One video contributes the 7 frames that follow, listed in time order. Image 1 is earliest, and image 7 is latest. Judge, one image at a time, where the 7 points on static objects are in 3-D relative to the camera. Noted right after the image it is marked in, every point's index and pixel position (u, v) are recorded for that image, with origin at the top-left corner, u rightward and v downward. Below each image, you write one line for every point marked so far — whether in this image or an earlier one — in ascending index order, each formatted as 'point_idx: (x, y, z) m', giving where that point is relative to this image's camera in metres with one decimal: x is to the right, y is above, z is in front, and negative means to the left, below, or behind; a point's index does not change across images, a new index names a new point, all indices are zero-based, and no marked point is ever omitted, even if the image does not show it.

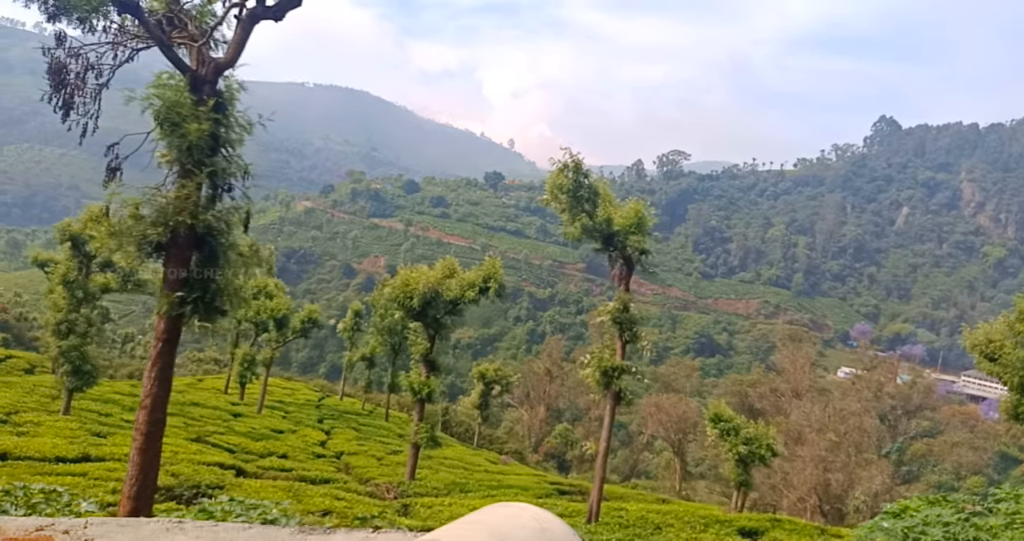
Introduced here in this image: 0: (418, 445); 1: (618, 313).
0: (-2.5, -4.6, +18.3) m
1: (+1.9, -0.8, +12.7) m
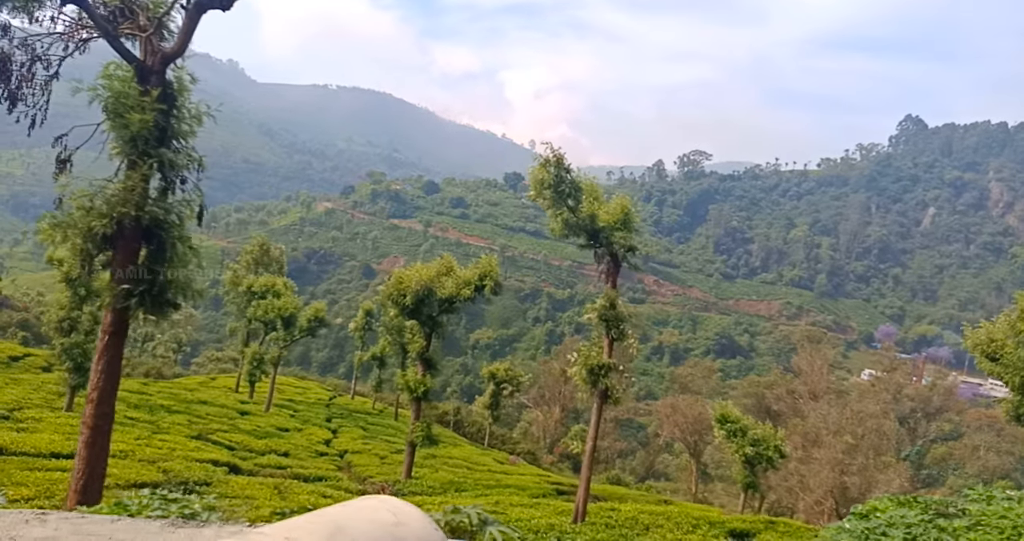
0: (-2.6, -4.5, +18.2) m
1: (+1.6, -0.7, +12.5) m
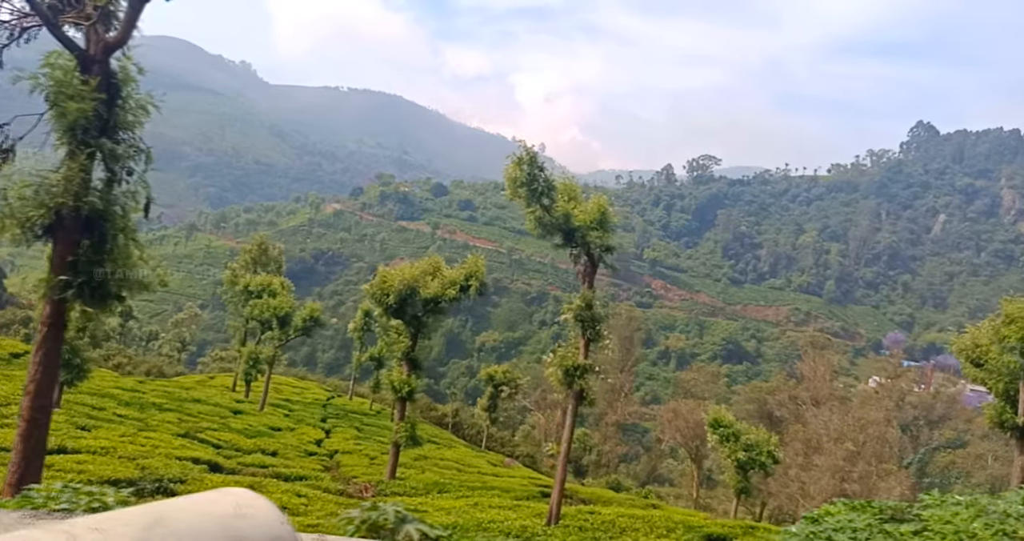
0: (-3.0, -4.5, +18.2) m
1: (+1.2, -0.7, +12.4) m
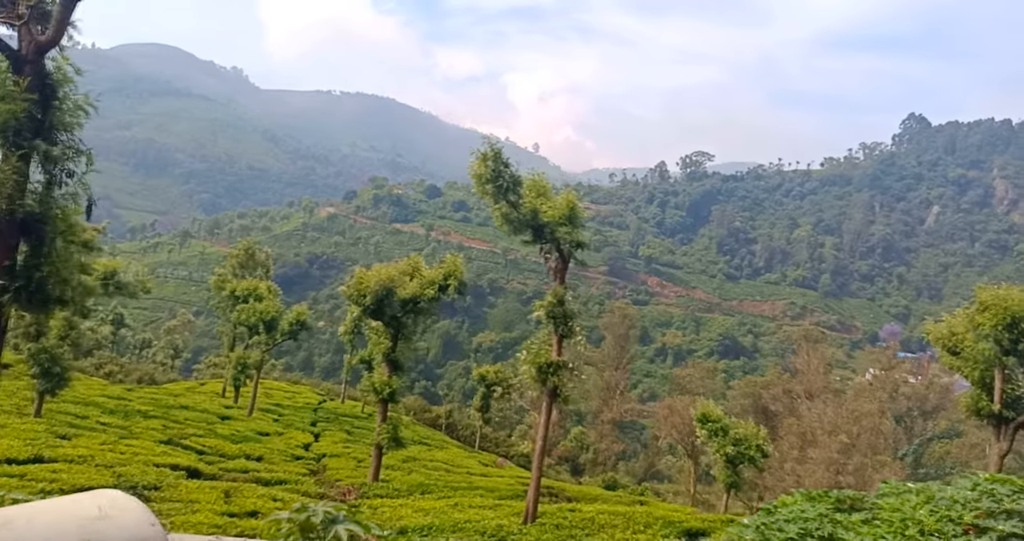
0: (-3.4, -4.6, +18.1) m
1: (+0.7, -0.7, +12.3) m
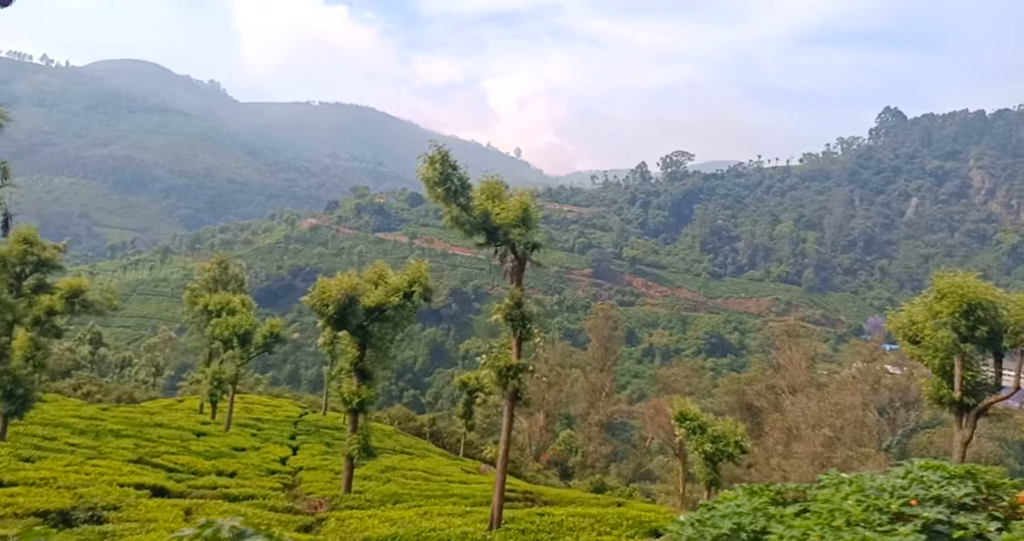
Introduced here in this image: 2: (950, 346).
0: (-4.1, -4.8, +17.9) m
1: (0.0, -0.7, +12.3) m
2: (+8.1, -1.4, +12.9) m
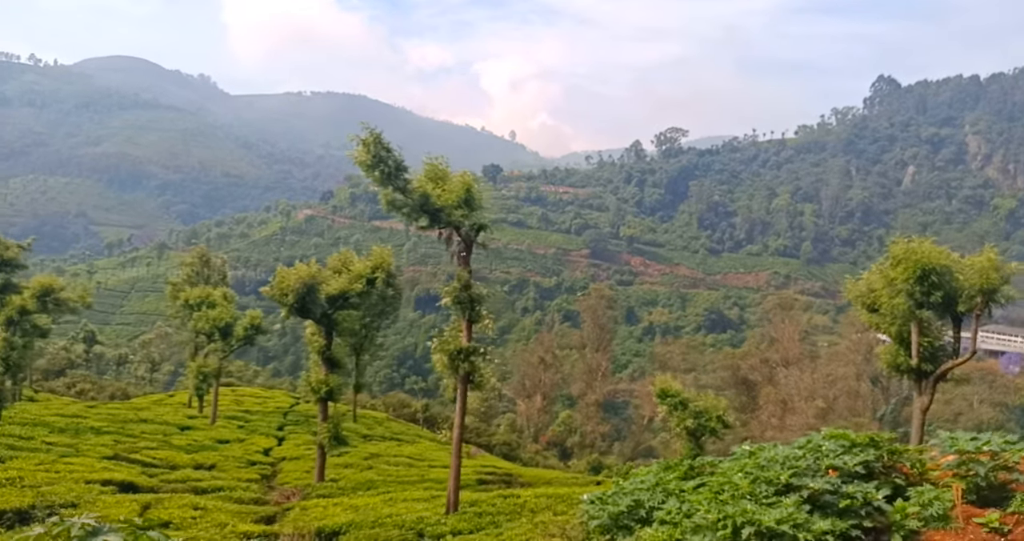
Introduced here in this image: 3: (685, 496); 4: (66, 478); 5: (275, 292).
0: (-4.8, -4.5, +17.8) m
1: (-0.9, -0.4, +12.1) m
2: (+7.3, -0.8, +12.8) m
3: (+1.2, -1.7, +5.1) m
4: (-10.2, -4.8, +15.9) m
5: (-5.6, -0.5, +17.0) m
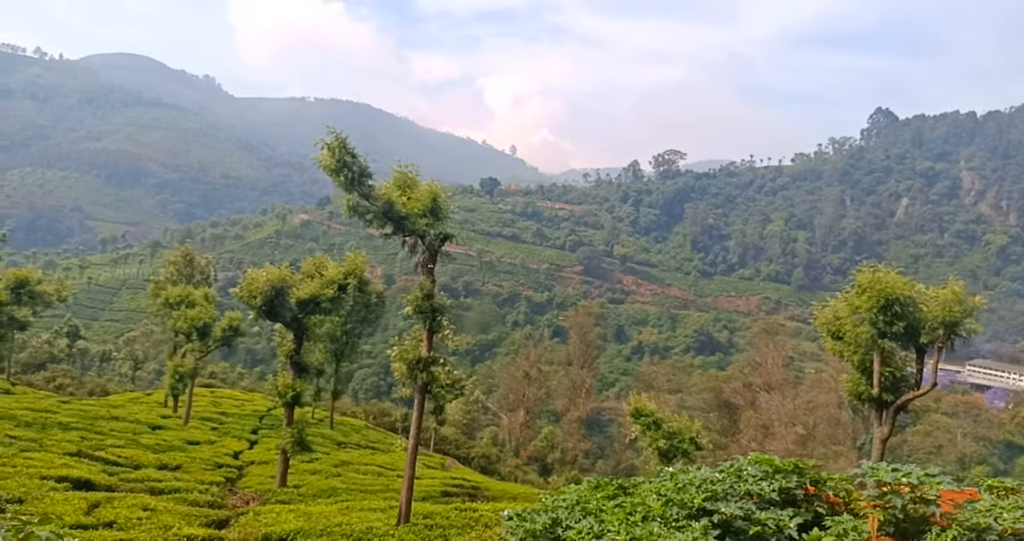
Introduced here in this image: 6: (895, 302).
0: (-5.7, -4.6, +17.6) m
1: (-1.5, -0.6, +12.1) m
2: (+6.6, -1.3, +12.8) m
3: (+0.6, -1.8, +5.0) m
4: (-11.0, -4.6, +15.6) m
5: (-6.3, -0.5, +16.9) m
6: (+7.0, -0.6, +12.6) m
